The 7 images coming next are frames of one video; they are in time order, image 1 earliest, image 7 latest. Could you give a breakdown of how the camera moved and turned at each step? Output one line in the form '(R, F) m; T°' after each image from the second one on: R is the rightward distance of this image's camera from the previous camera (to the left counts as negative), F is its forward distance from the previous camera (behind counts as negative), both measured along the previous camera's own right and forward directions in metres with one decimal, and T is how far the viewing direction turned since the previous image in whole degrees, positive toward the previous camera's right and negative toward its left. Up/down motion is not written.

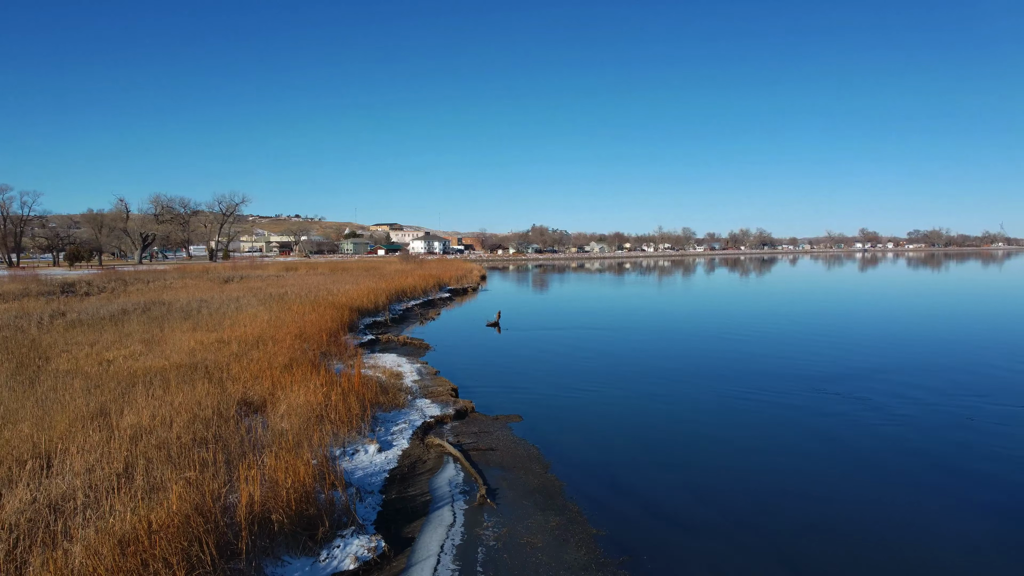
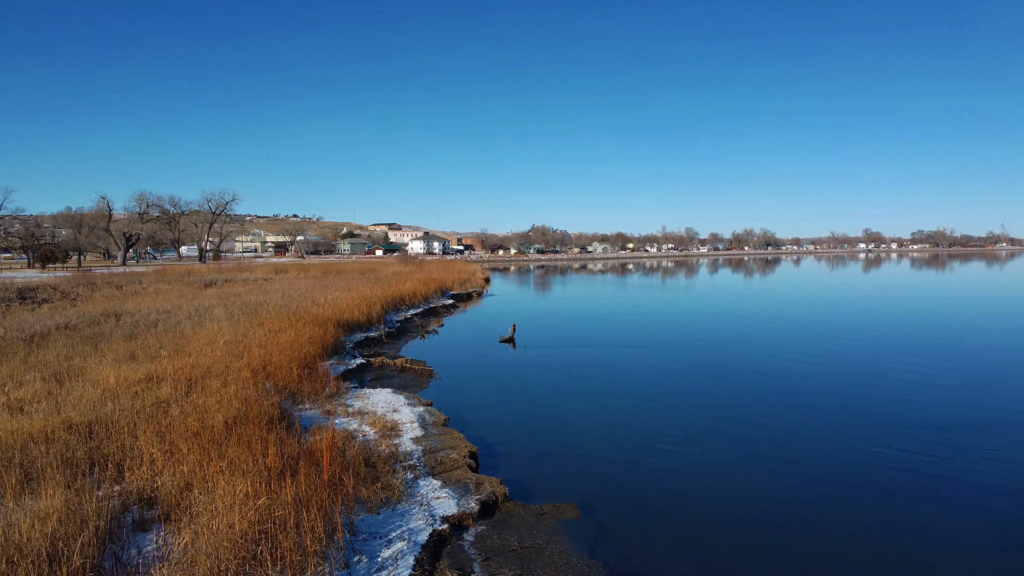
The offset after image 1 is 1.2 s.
(-0.4, +2.0) m; 0°
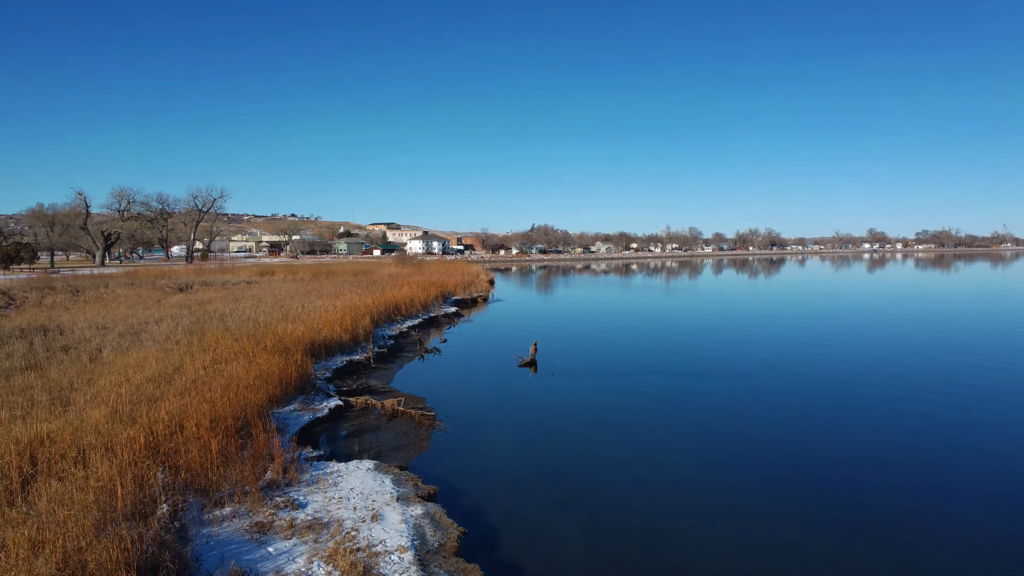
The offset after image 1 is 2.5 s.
(-0.4, +2.3) m; 0°
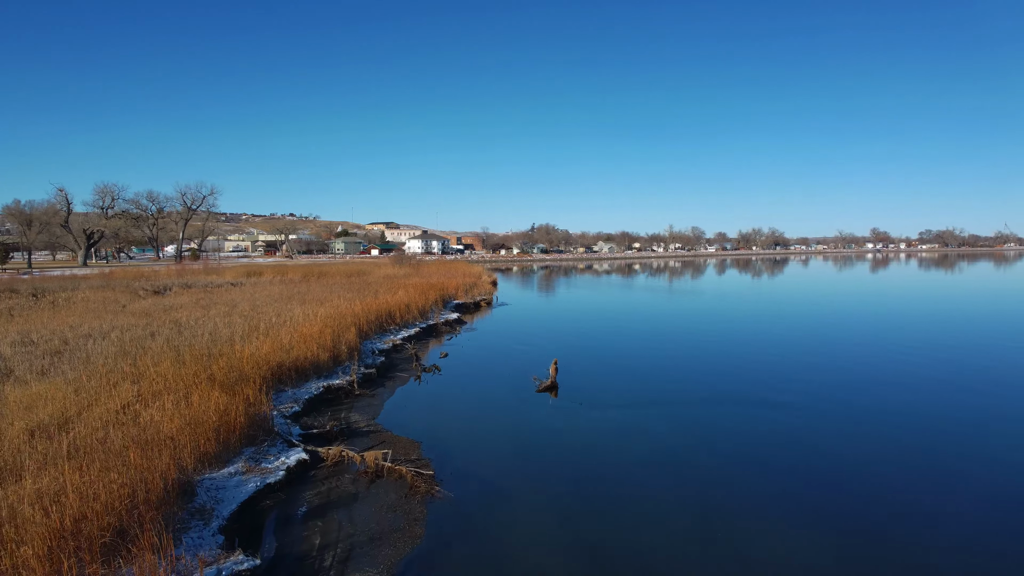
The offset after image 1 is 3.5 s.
(-0.2, +1.6) m; 0°
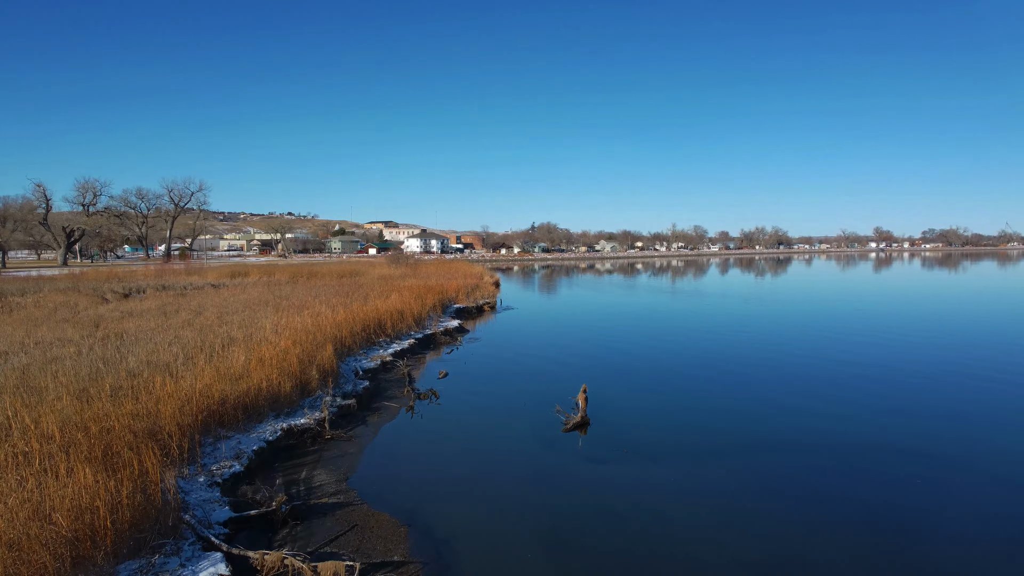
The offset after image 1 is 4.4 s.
(-0.2, +1.7) m; 0°
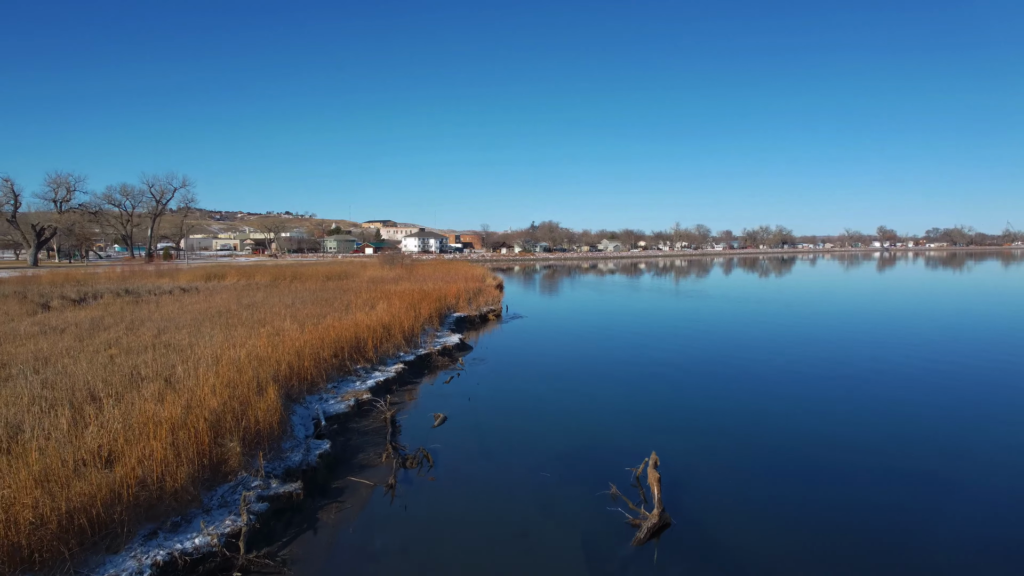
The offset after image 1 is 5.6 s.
(-0.3, +2.1) m; 0°
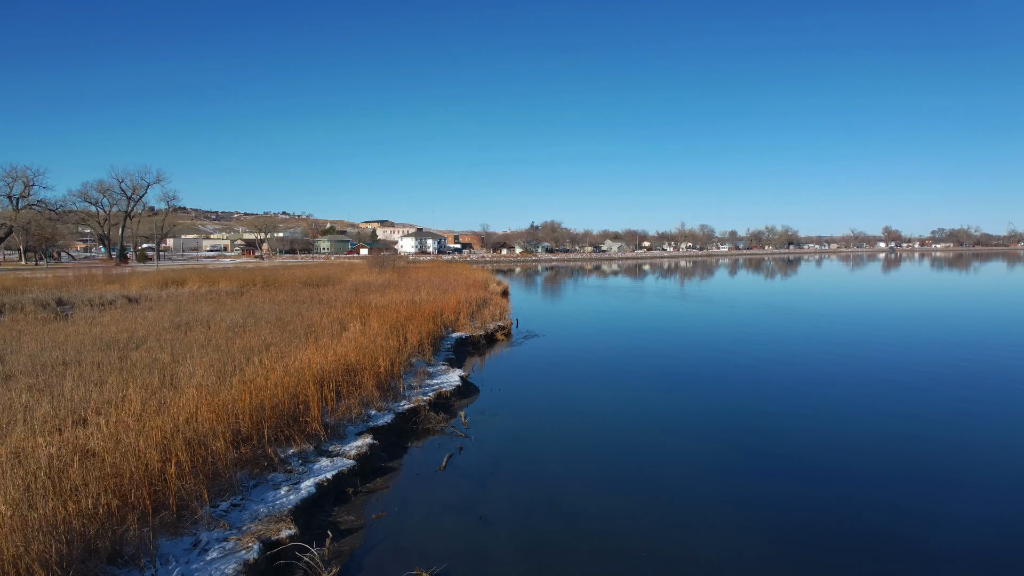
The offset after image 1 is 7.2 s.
(-0.3, +2.9) m; 0°
